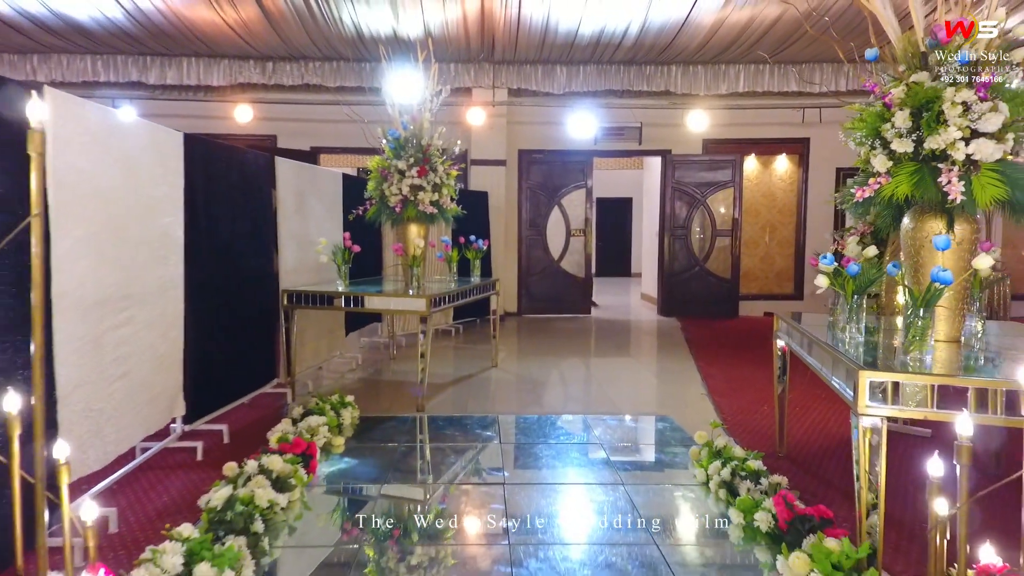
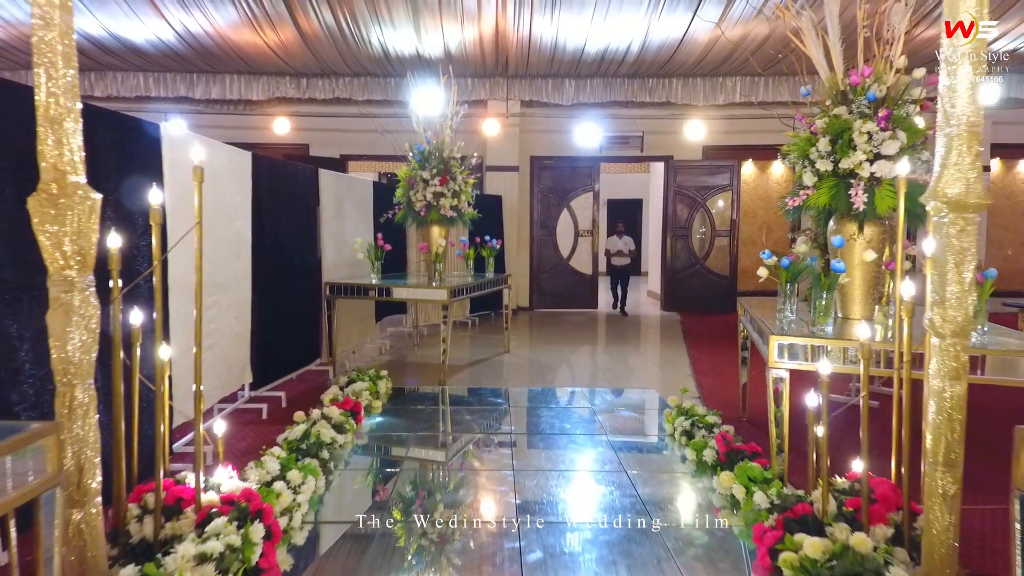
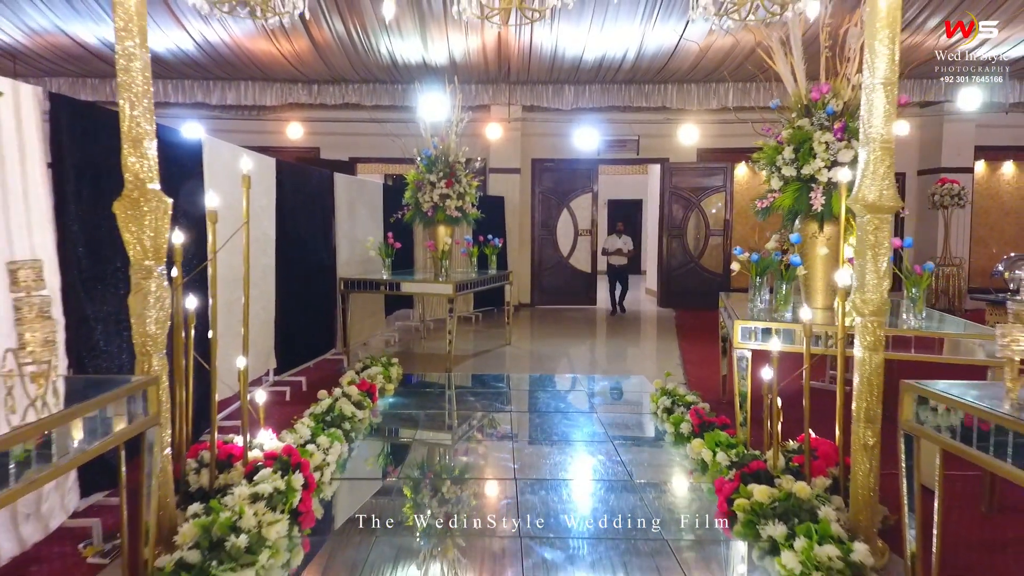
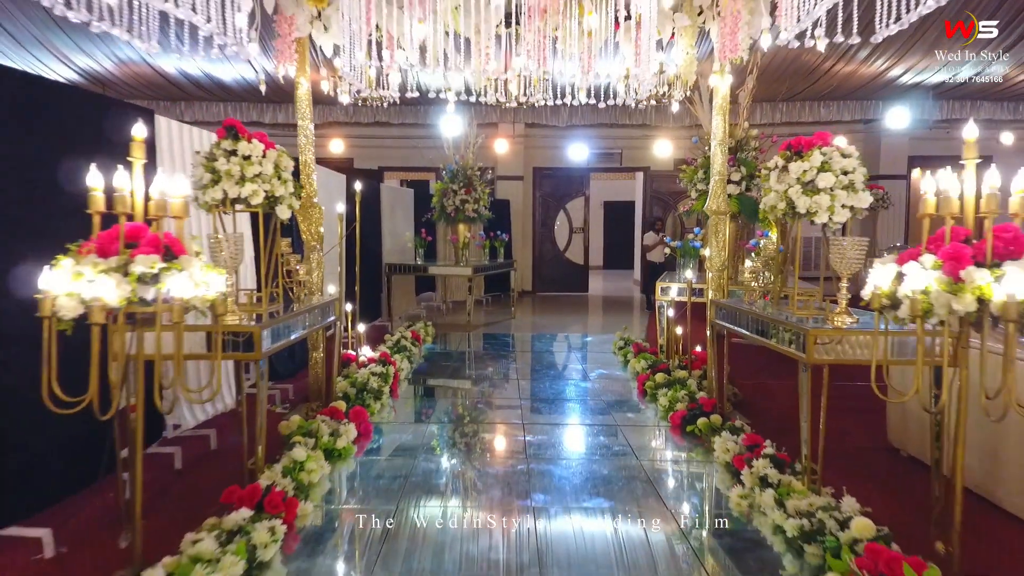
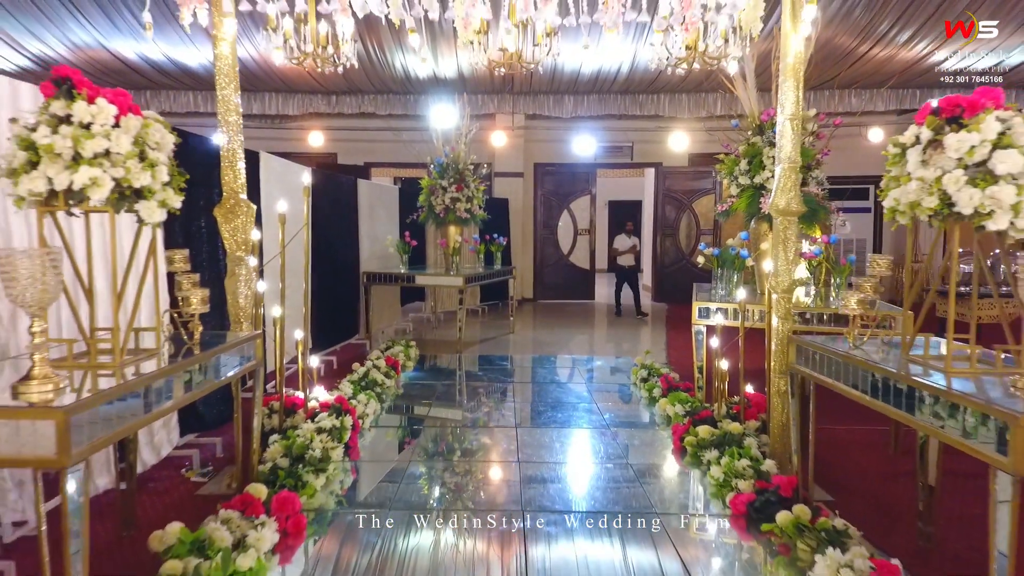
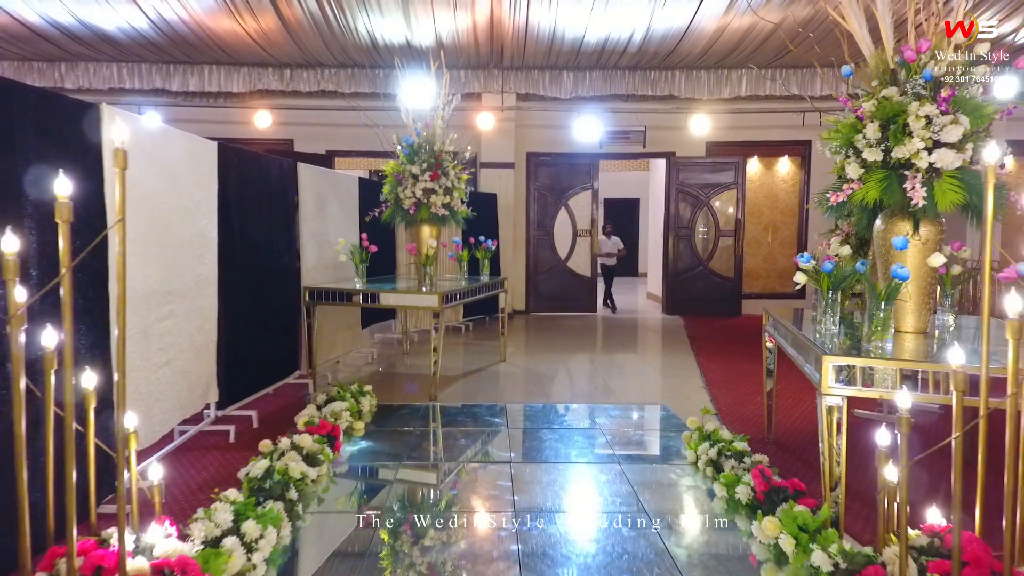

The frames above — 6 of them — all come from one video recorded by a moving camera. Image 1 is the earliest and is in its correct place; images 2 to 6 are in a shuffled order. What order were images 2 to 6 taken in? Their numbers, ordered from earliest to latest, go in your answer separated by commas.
6, 2, 3, 5, 4
